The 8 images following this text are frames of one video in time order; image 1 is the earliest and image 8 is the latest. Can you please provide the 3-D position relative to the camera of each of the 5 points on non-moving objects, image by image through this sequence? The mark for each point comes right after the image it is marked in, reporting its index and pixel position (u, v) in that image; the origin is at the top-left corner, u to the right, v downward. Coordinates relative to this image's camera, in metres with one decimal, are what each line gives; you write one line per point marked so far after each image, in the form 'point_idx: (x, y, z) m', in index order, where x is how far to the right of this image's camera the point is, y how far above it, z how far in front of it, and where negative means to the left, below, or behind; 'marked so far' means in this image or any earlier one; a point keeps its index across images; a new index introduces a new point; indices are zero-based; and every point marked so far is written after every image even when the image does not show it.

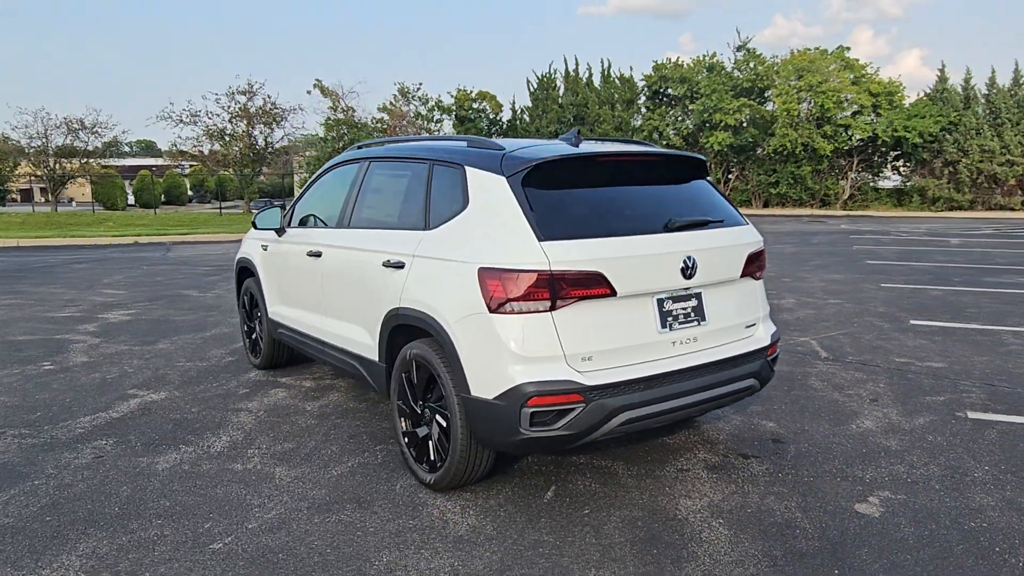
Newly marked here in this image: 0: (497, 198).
0: (0.0, +0.4, +3.3) m
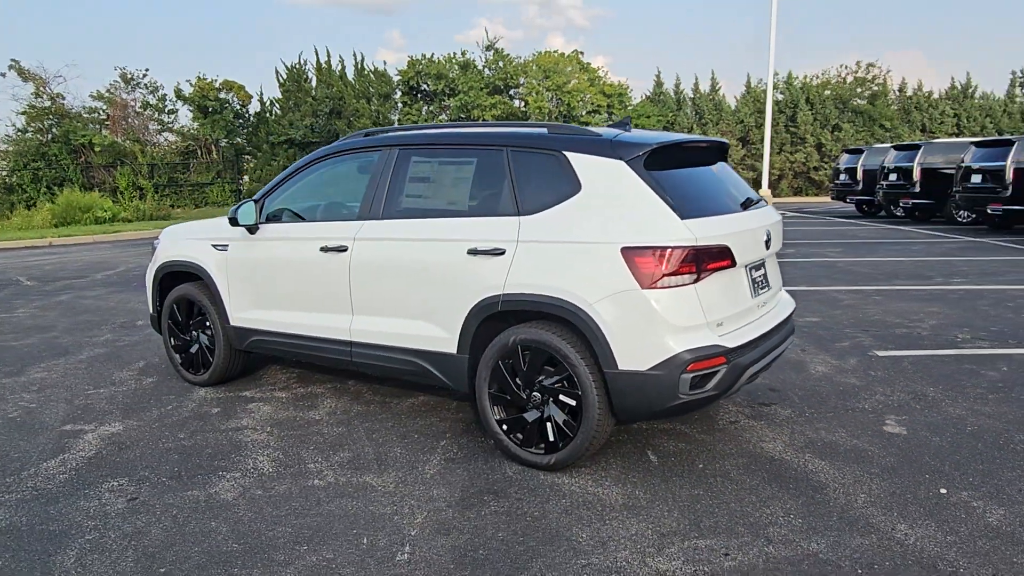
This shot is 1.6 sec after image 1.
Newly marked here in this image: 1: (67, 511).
0: (+0.5, +0.5, +3.5) m
1: (-2.0, -1.0, +3.4) m
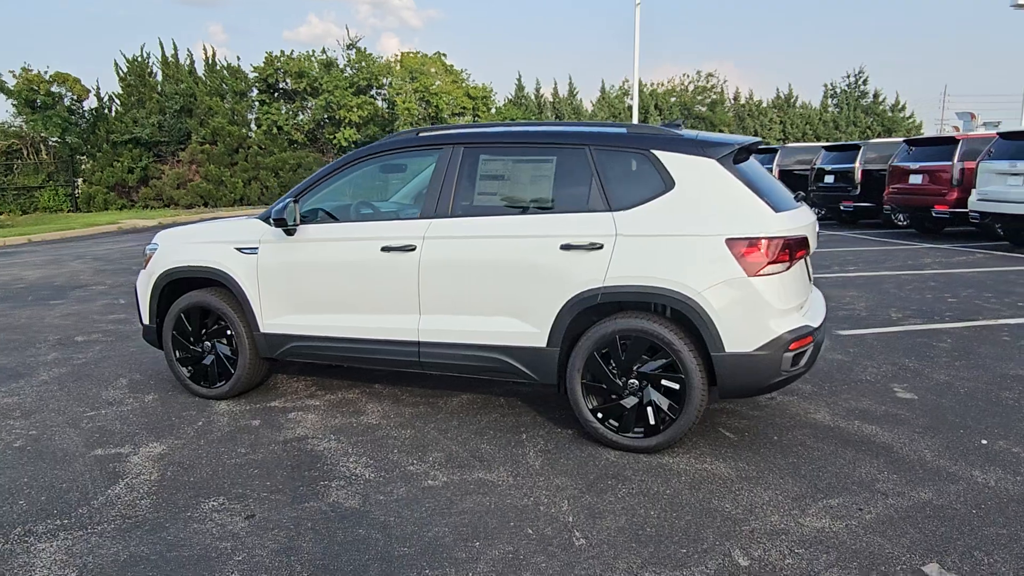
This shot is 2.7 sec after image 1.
0: (+1.0, +0.6, +3.8) m
1: (-1.4, -1.0, +3.1) m
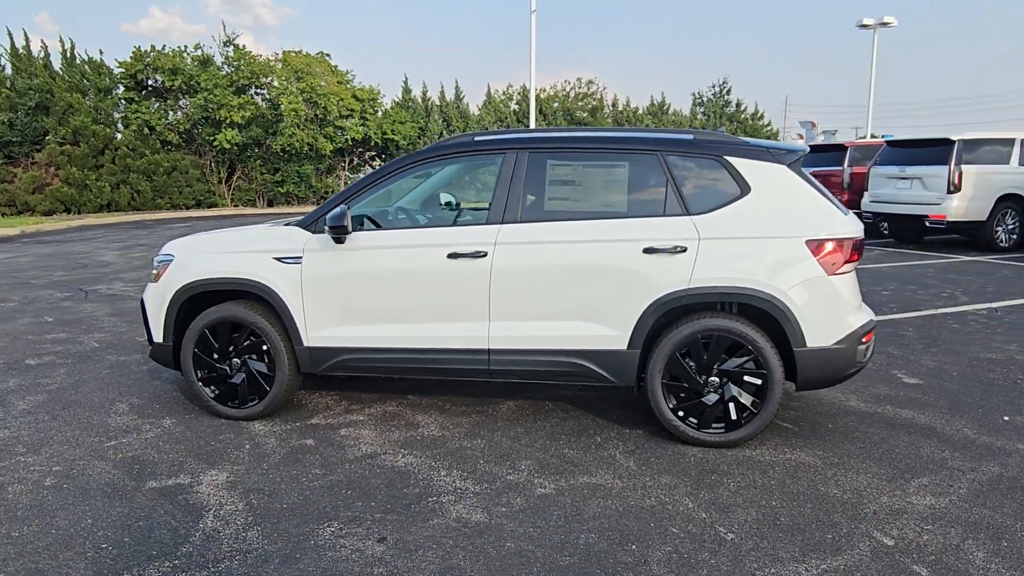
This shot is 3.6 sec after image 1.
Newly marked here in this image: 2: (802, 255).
0: (+1.5, +0.6, +4.0) m
1: (-0.7, -1.1, +2.9) m
2: (+1.5, +0.2, +3.9) m
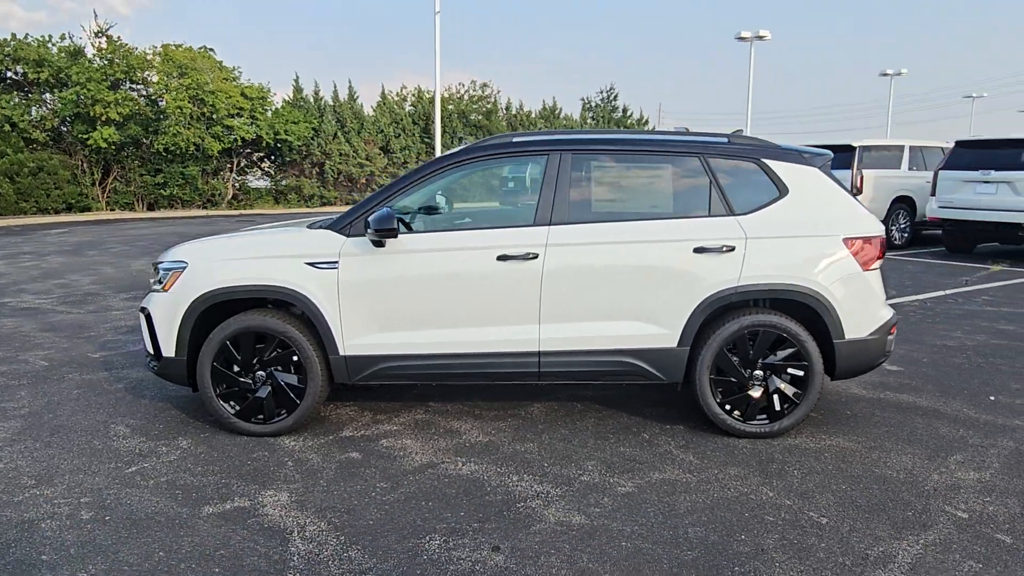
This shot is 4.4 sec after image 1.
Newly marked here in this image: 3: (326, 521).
0: (+1.8, +0.6, +4.2) m
1: (-0.2, -1.1, +2.8) m
2: (+1.8, +0.2, +4.1) m
3: (-0.8, -1.0, +3.3) m
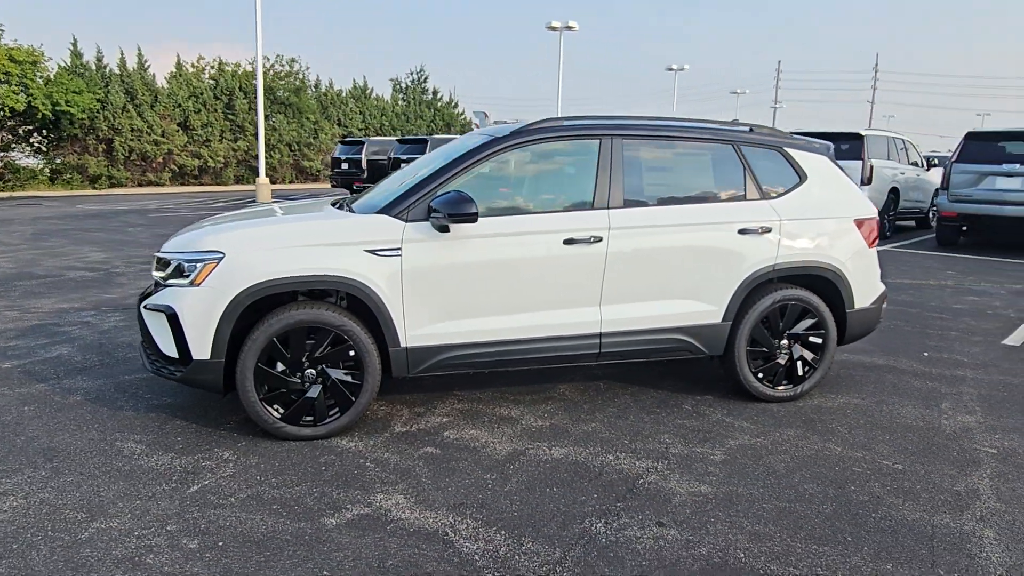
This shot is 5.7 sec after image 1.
0: (+2.0, +0.8, +4.7) m
1: (+0.5, -1.1, +2.9) m
2: (+2.1, +0.4, +4.7) m
3: (-0.2, -1.0, +3.2) m
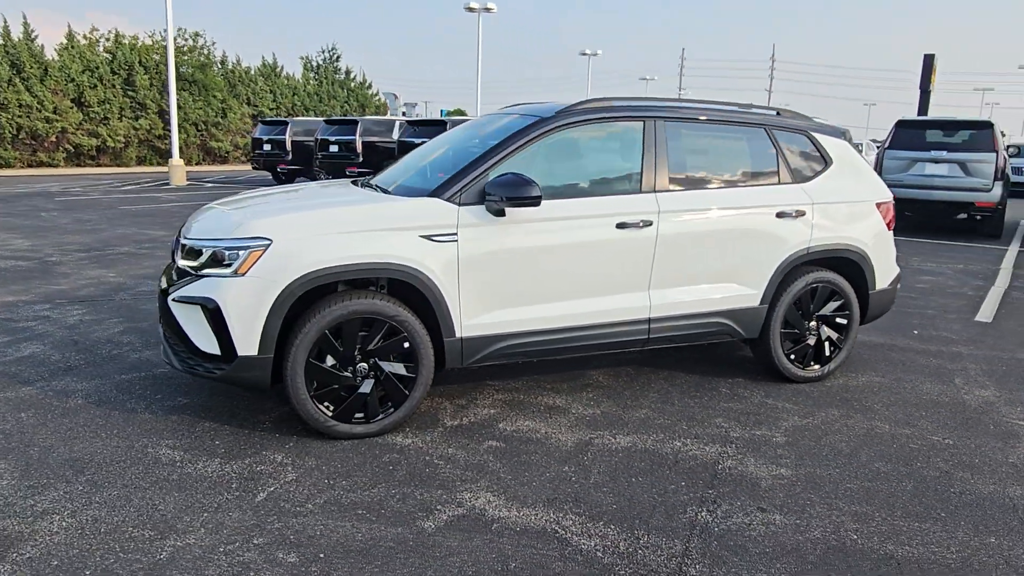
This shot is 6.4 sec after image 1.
0: (+2.2, +0.9, +4.9) m
1: (+1.0, -1.0, +2.9) m
2: (+2.3, +0.5, +4.8) m
3: (+0.2, -0.9, +3.1) m
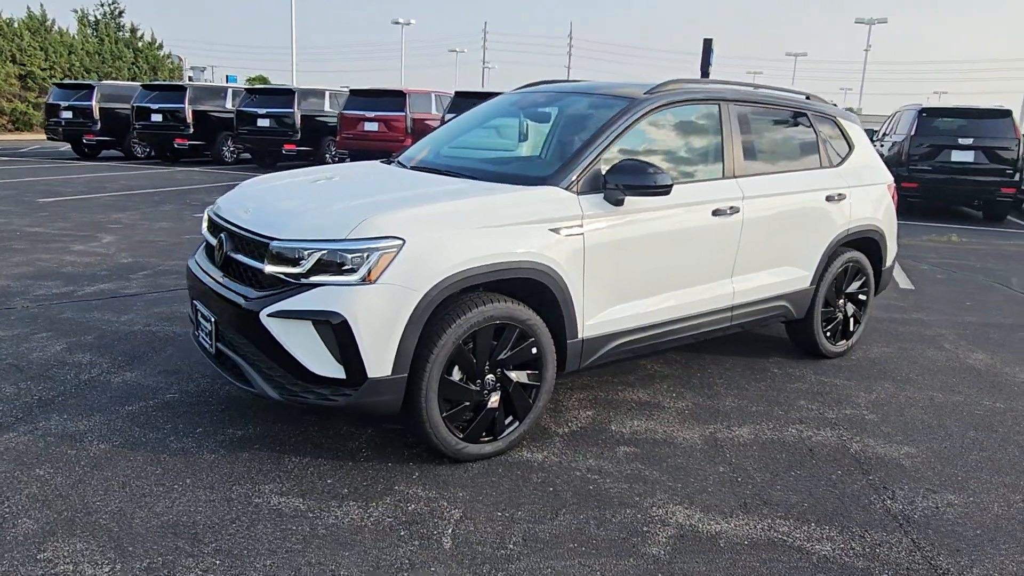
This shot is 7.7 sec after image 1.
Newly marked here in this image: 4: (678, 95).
0: (+2.4, +1.0, +5.1) m
1: (+1.8, -1.0, +3.0) m
2: (+2.6, +0.6, +5.1) m
3: (+1.0, -0.9, +3.0) m
4: (+0.9, +1.1, +4.1) m
